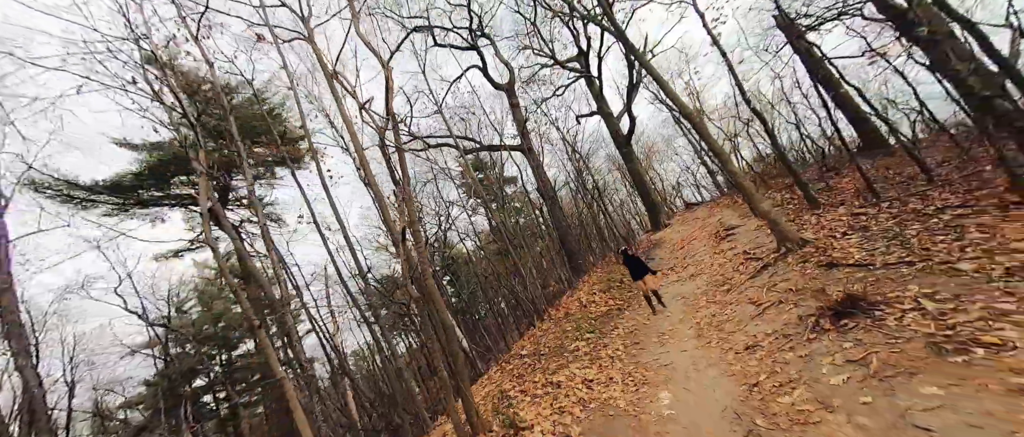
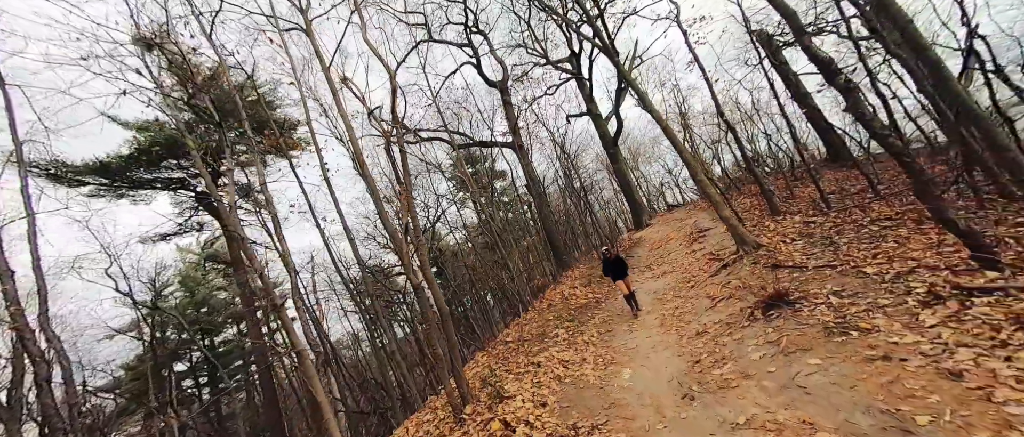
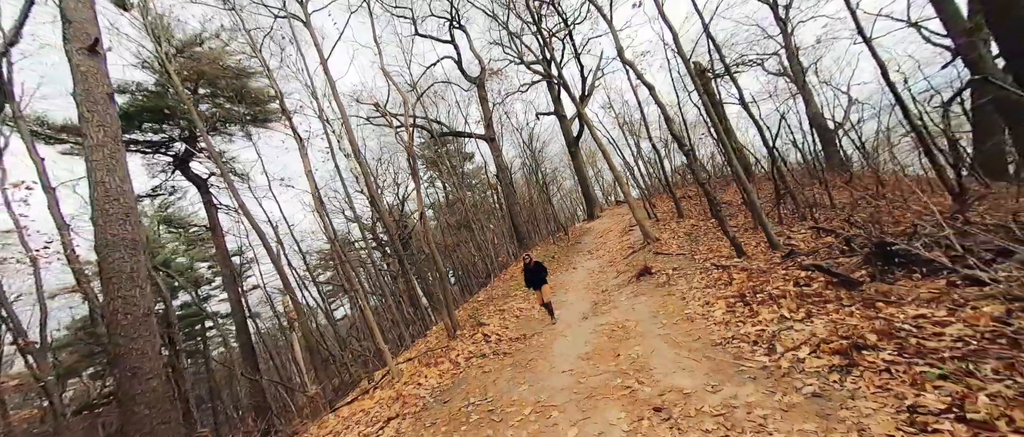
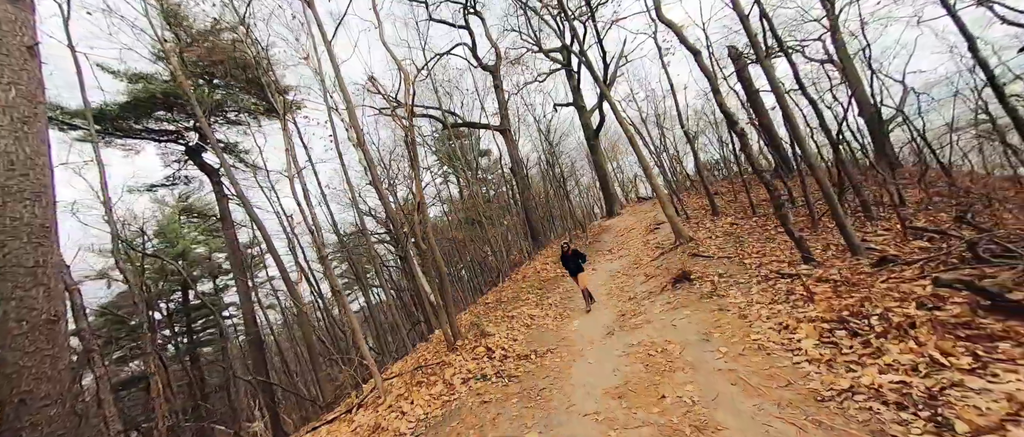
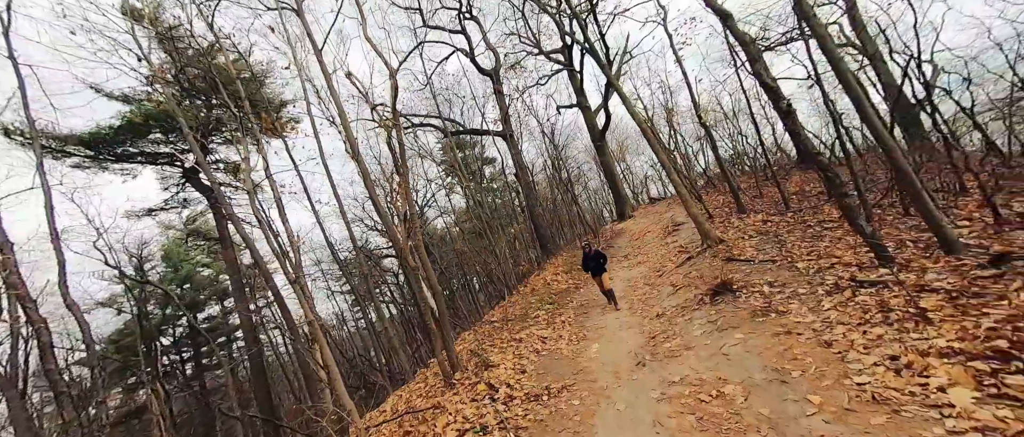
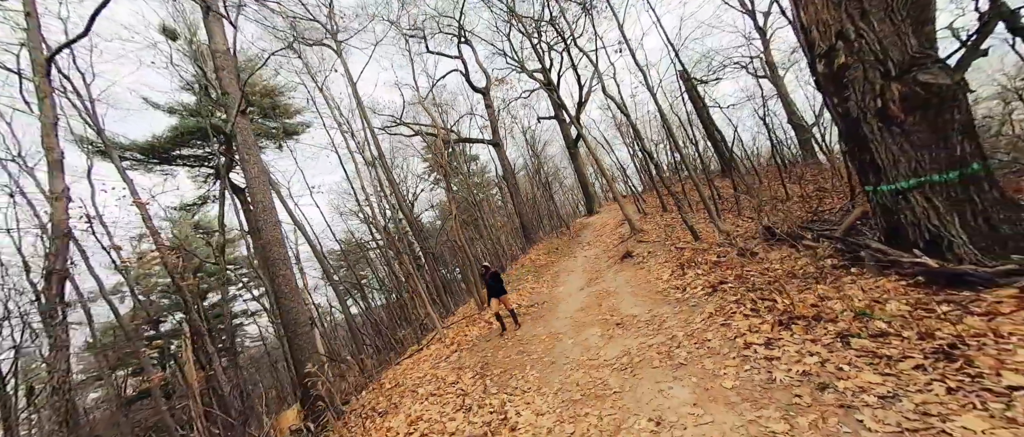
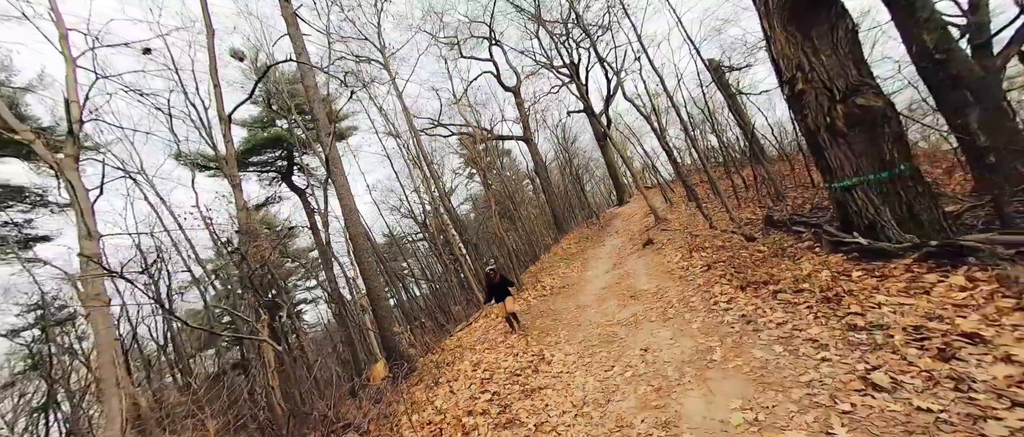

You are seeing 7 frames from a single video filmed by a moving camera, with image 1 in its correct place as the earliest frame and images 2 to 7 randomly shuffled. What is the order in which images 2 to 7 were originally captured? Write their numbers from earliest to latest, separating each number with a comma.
2, 5, 4, 3, 6, 7
